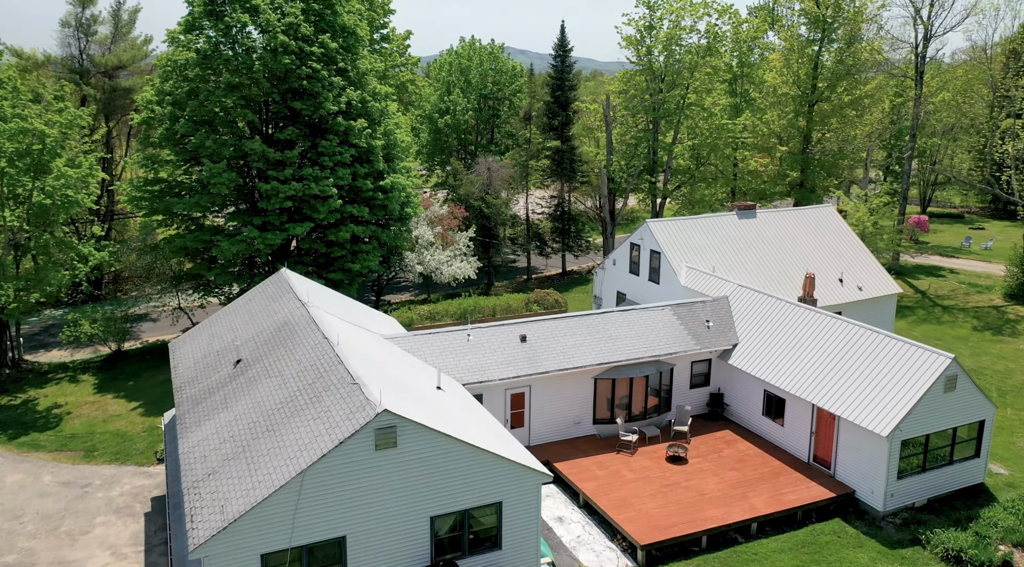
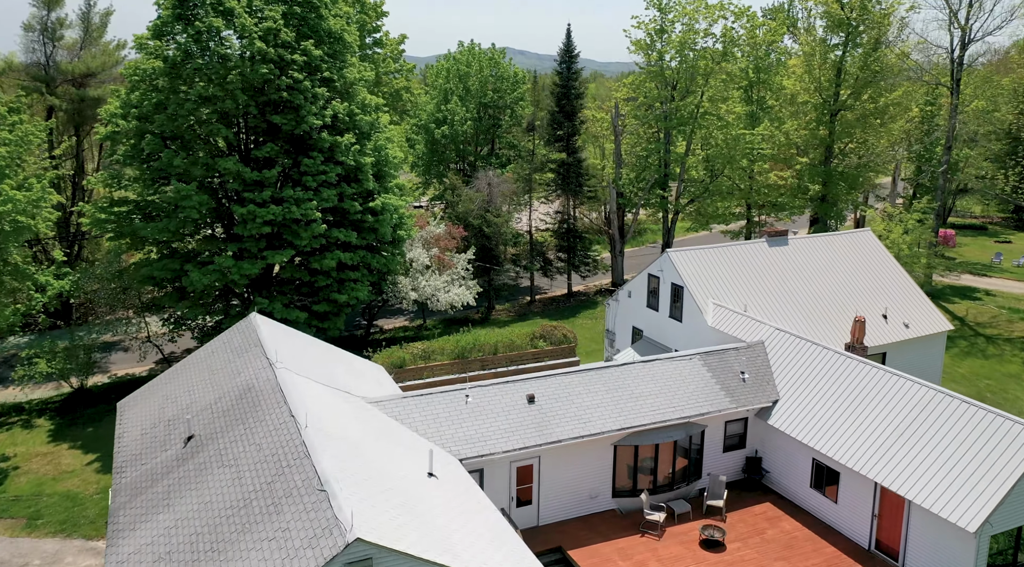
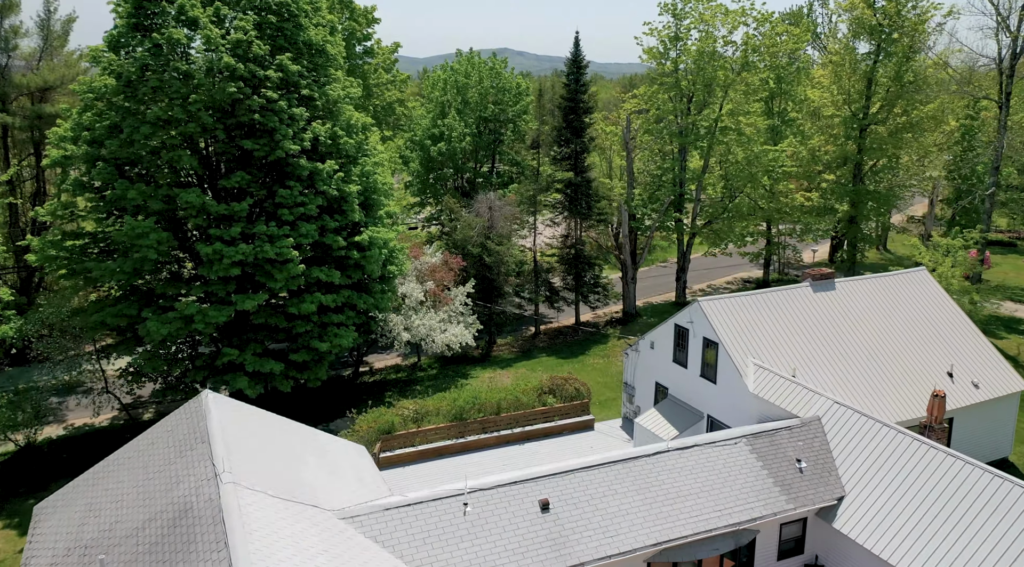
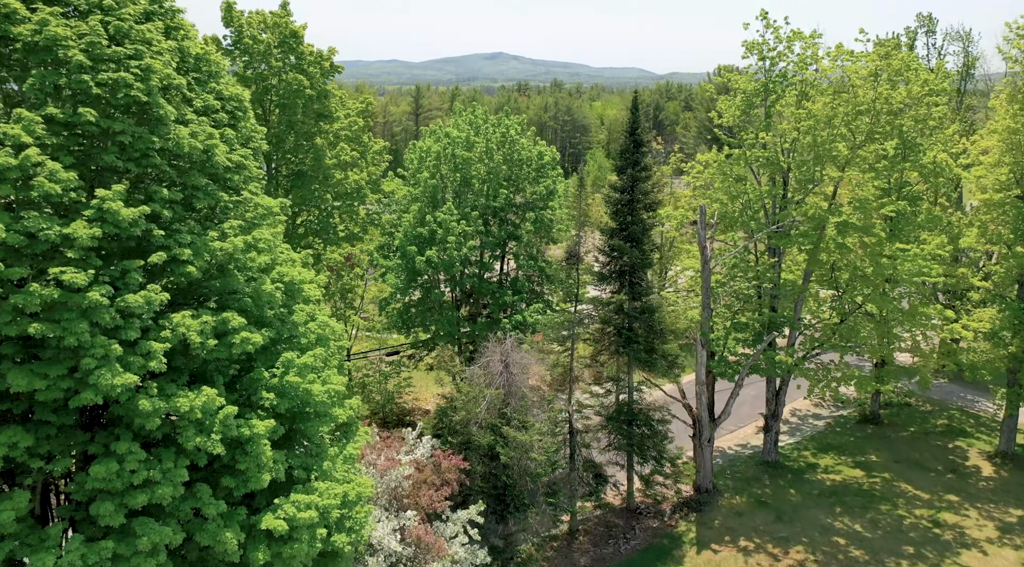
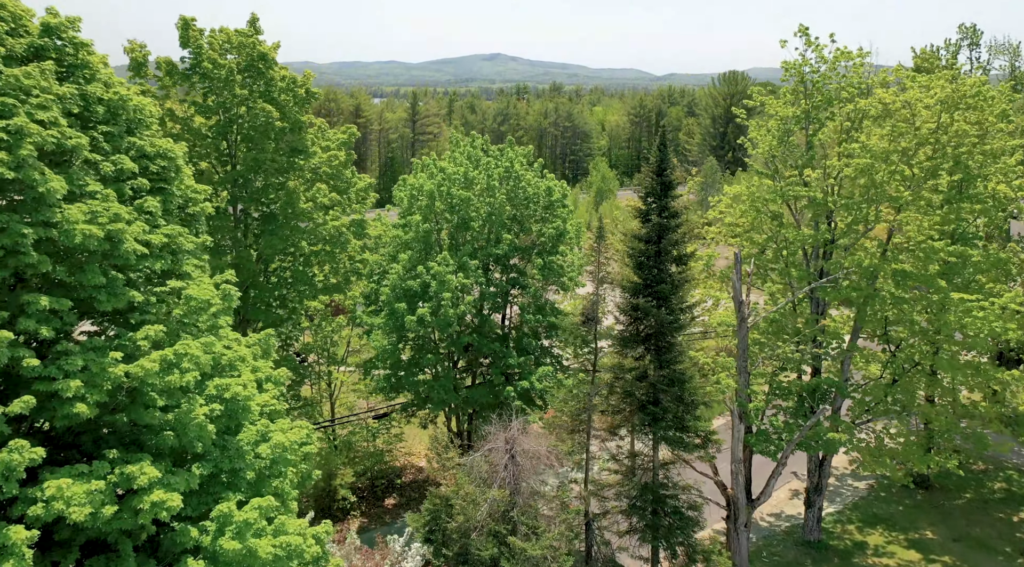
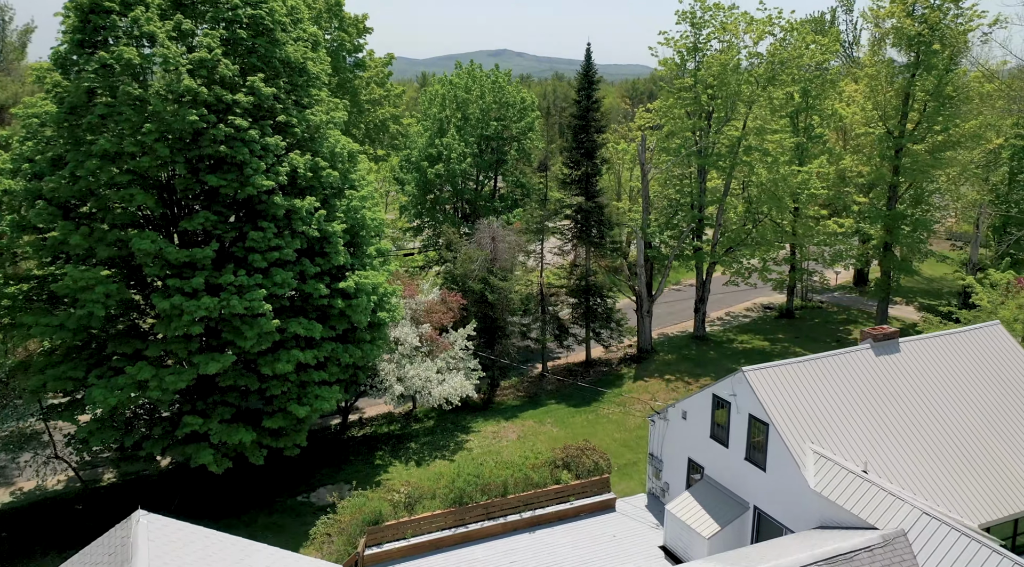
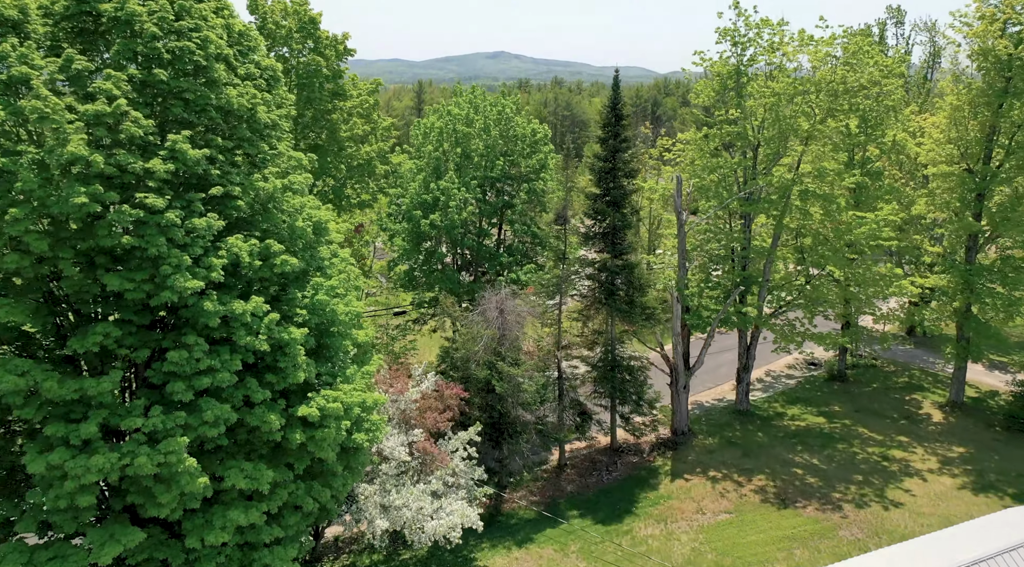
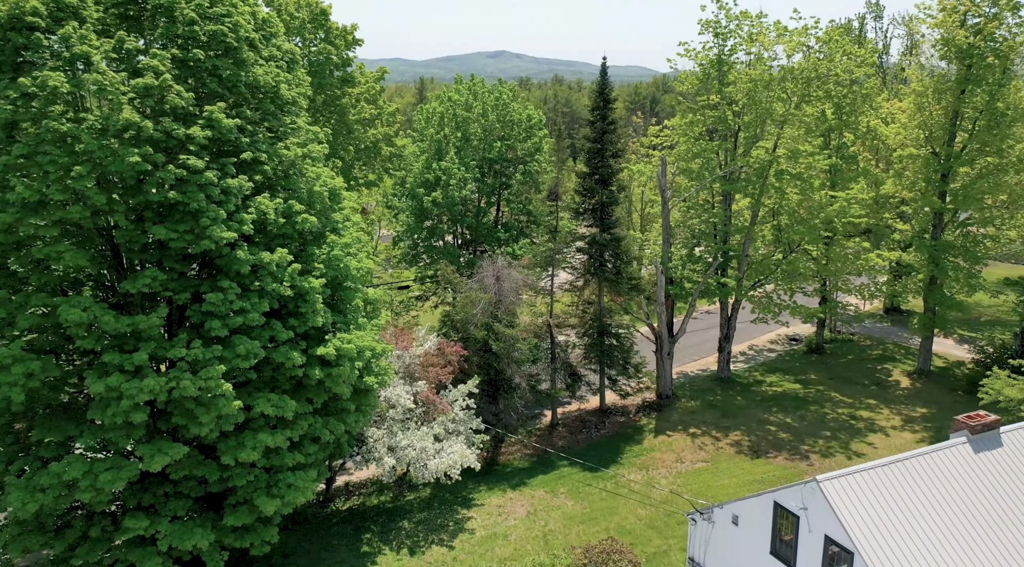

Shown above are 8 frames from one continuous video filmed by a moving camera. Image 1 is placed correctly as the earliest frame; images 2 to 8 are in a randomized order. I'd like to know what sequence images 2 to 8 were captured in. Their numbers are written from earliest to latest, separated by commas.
2, 3, 6, 8, 7, 4, 5
